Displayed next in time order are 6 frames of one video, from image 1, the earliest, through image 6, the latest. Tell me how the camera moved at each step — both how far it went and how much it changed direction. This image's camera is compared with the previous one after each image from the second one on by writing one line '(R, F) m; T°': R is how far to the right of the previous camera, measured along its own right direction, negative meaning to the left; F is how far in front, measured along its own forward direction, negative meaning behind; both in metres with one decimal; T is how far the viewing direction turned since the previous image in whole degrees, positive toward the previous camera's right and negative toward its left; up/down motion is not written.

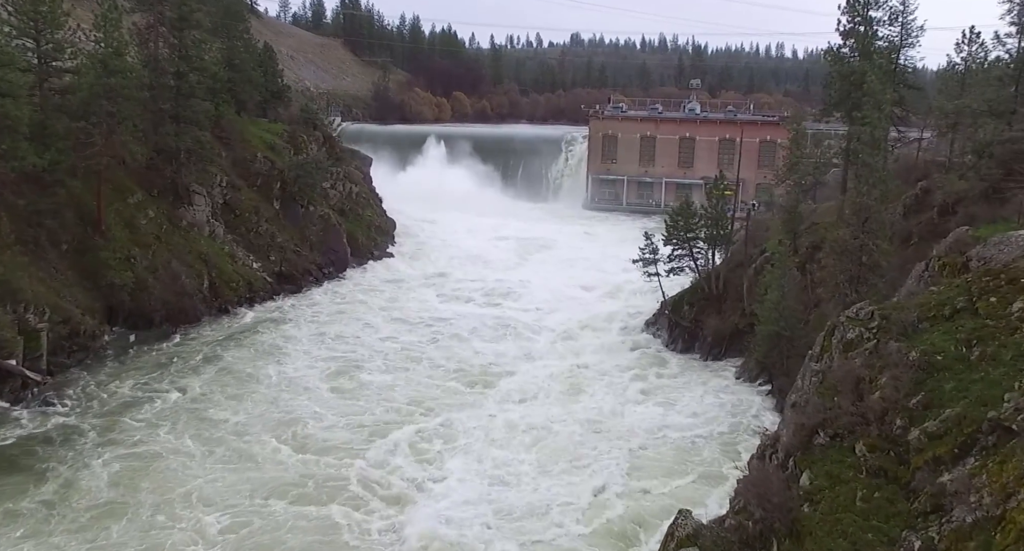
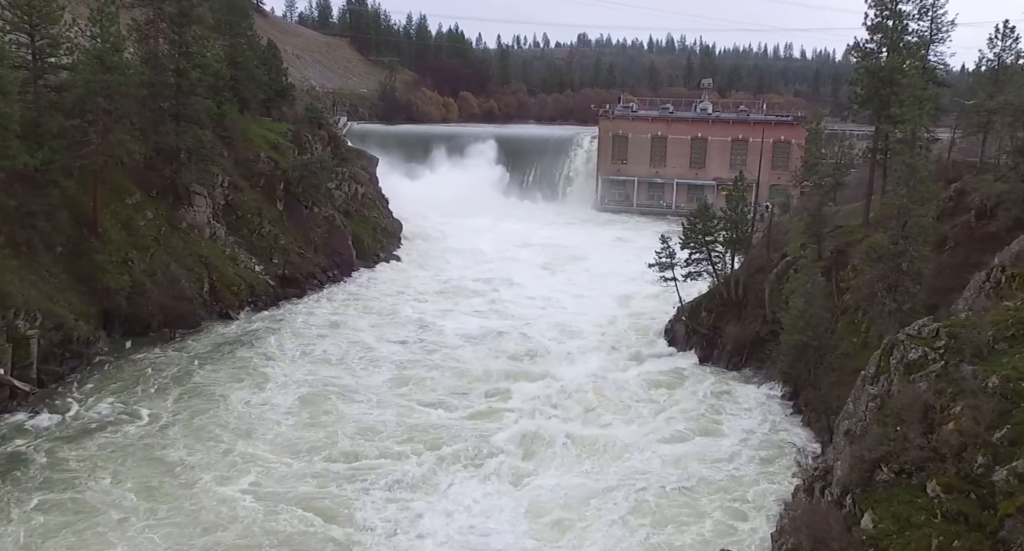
(-0.2, +1.1) m; 0°
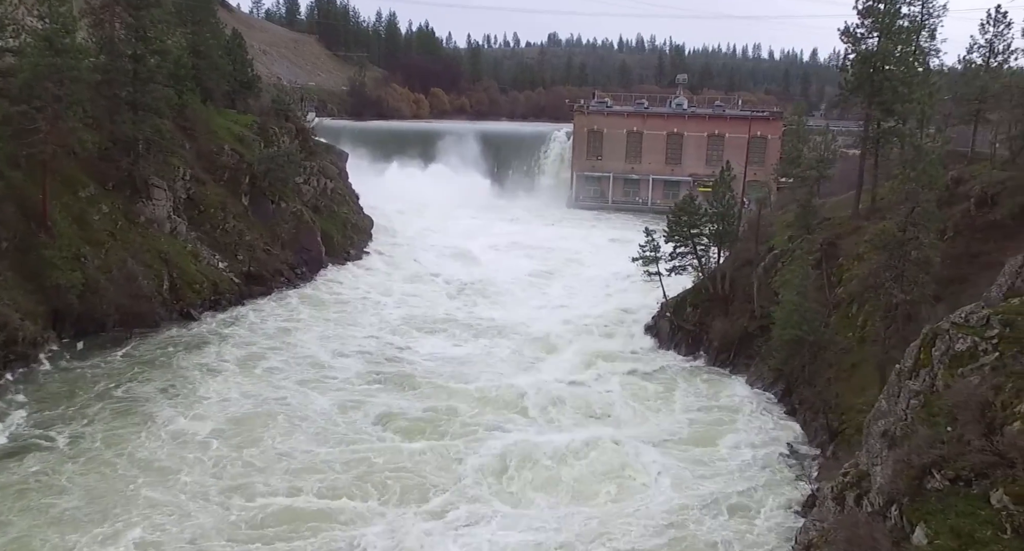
(-0.2, +1.2) m; +2°
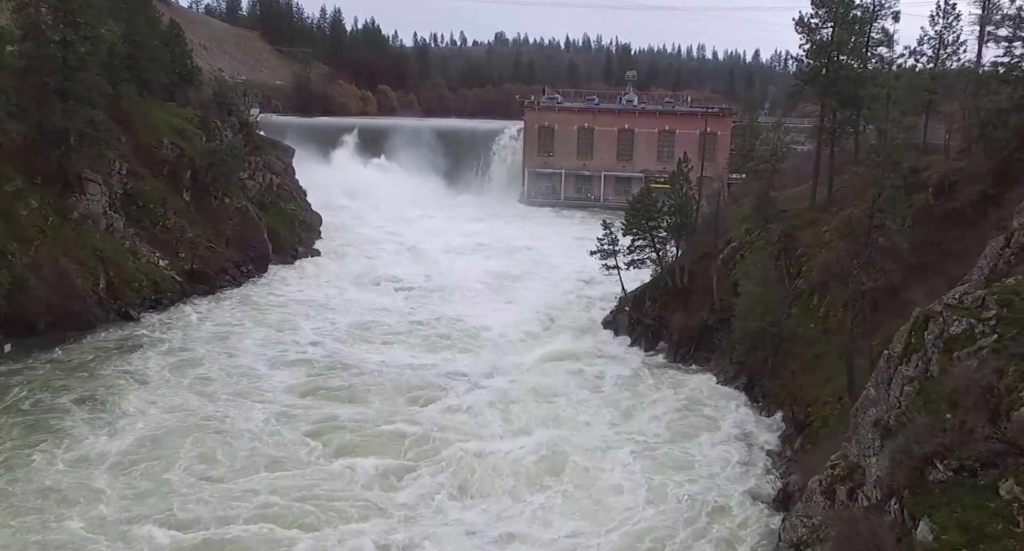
(-0.2, +0.7) m; +3°
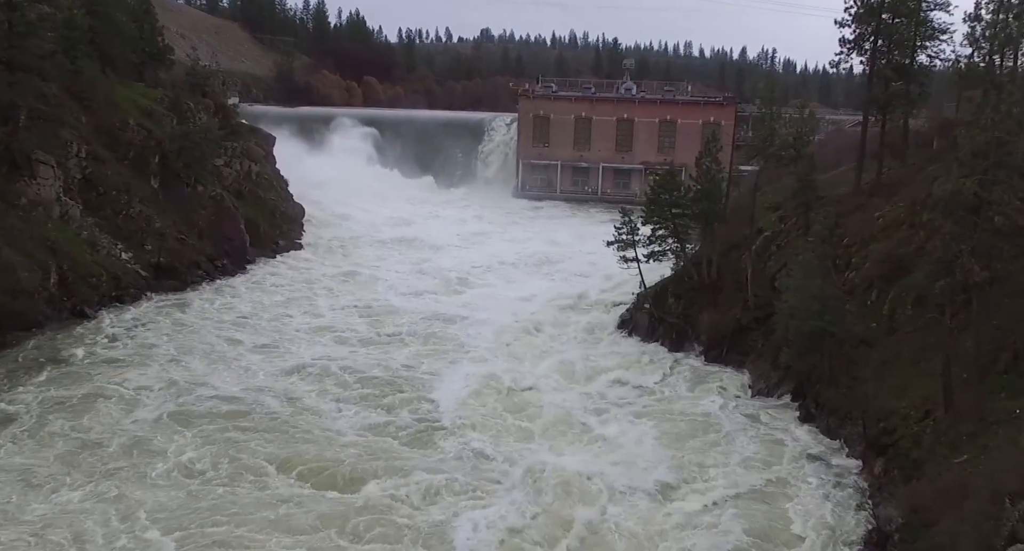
(-0.6, +3.0) m; +1°
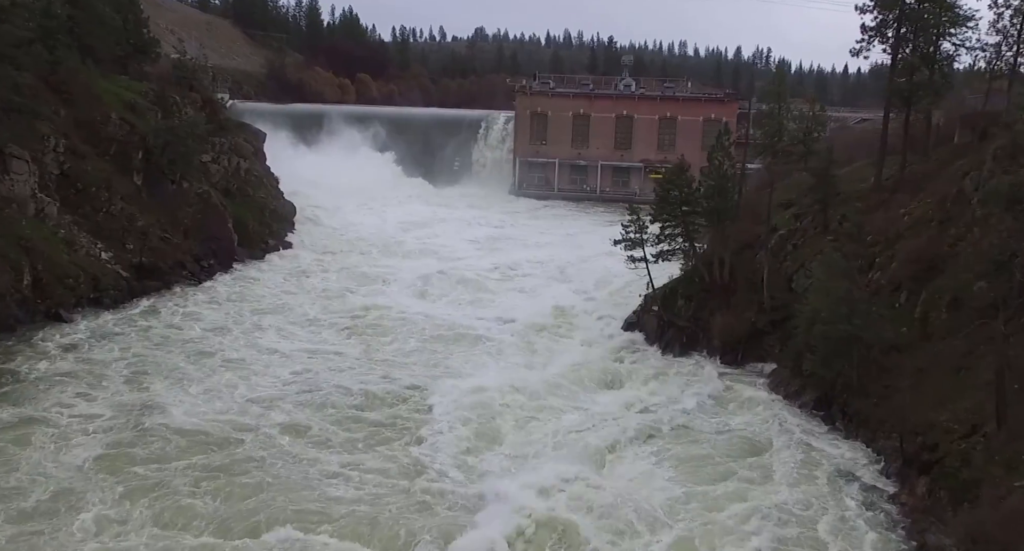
(-0.2, +1.3) m; 0°
